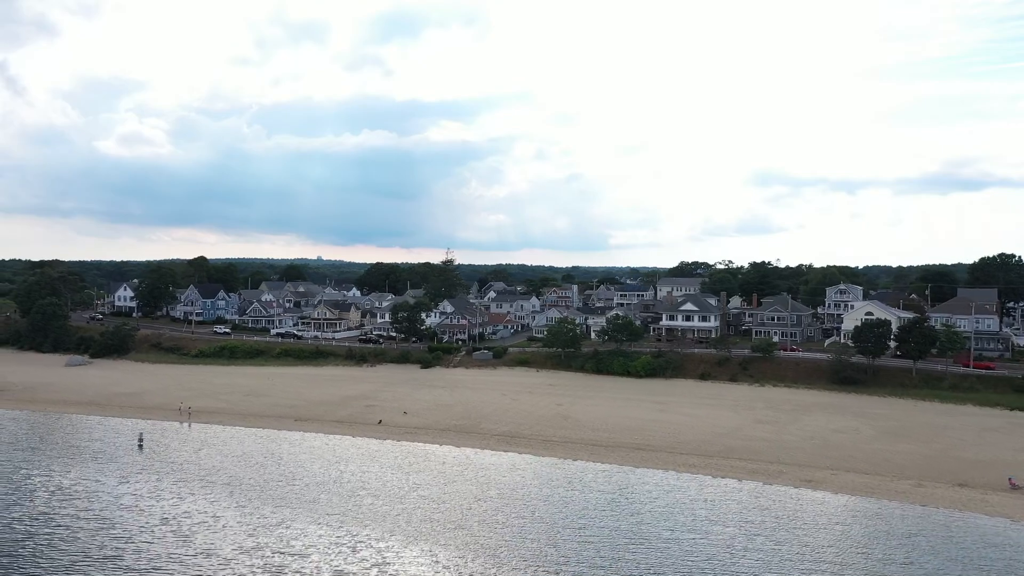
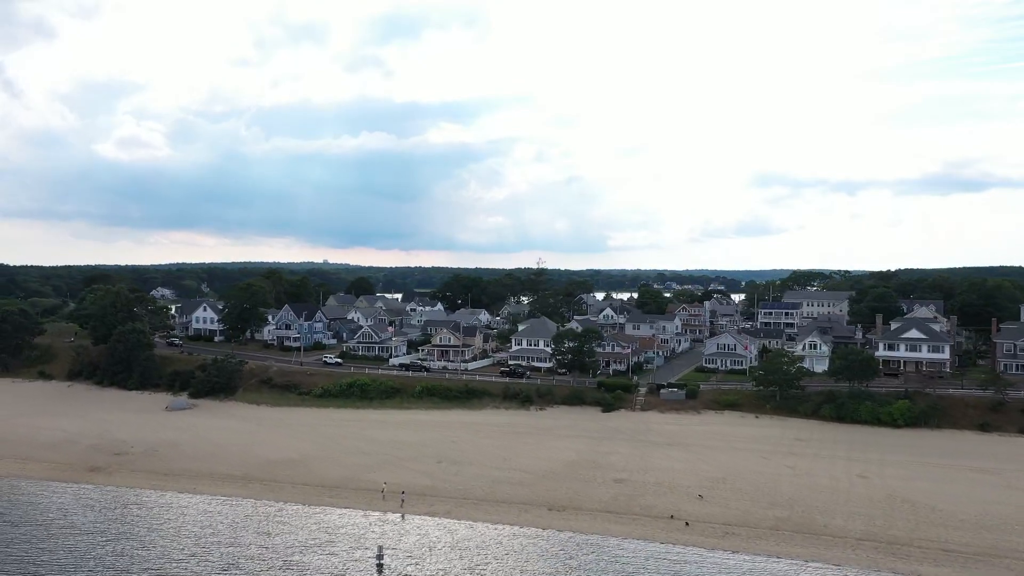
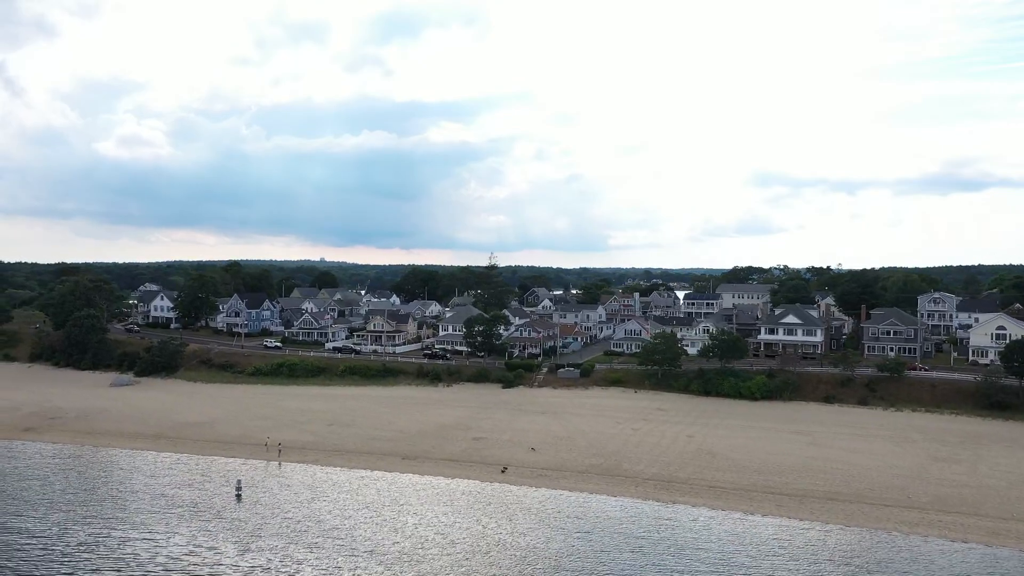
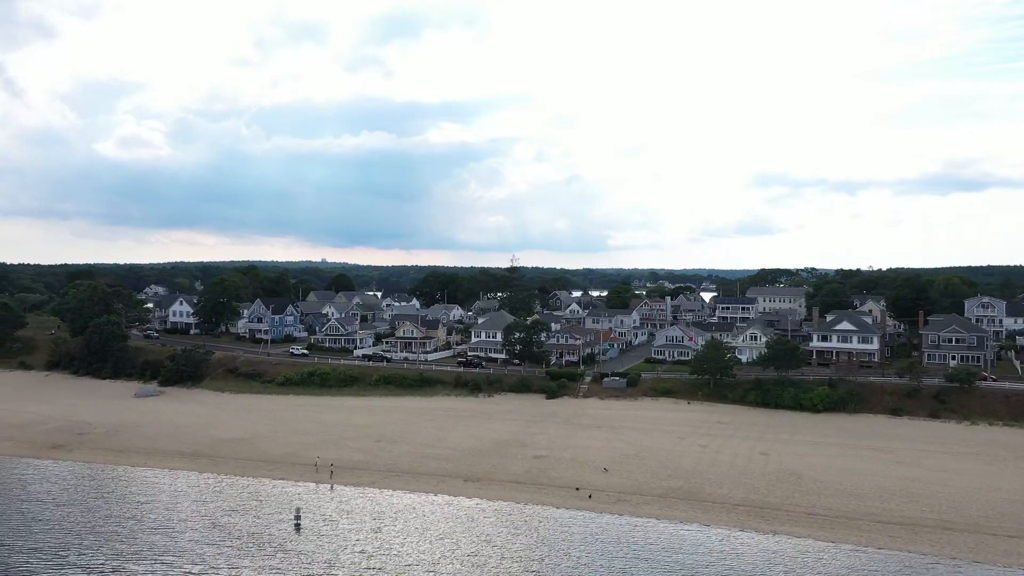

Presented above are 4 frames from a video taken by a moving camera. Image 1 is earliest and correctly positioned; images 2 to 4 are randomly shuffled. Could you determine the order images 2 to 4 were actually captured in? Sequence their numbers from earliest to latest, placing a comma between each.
3, 4, 2
